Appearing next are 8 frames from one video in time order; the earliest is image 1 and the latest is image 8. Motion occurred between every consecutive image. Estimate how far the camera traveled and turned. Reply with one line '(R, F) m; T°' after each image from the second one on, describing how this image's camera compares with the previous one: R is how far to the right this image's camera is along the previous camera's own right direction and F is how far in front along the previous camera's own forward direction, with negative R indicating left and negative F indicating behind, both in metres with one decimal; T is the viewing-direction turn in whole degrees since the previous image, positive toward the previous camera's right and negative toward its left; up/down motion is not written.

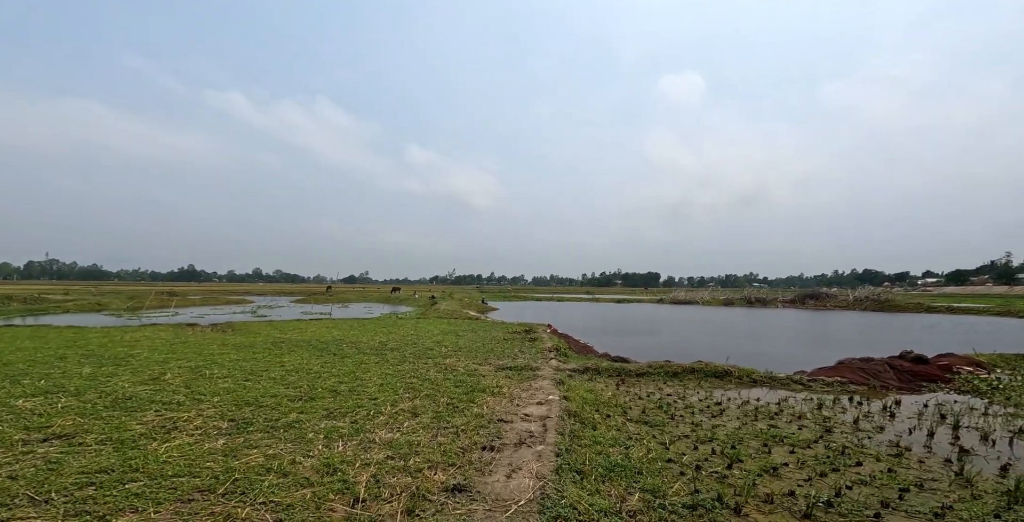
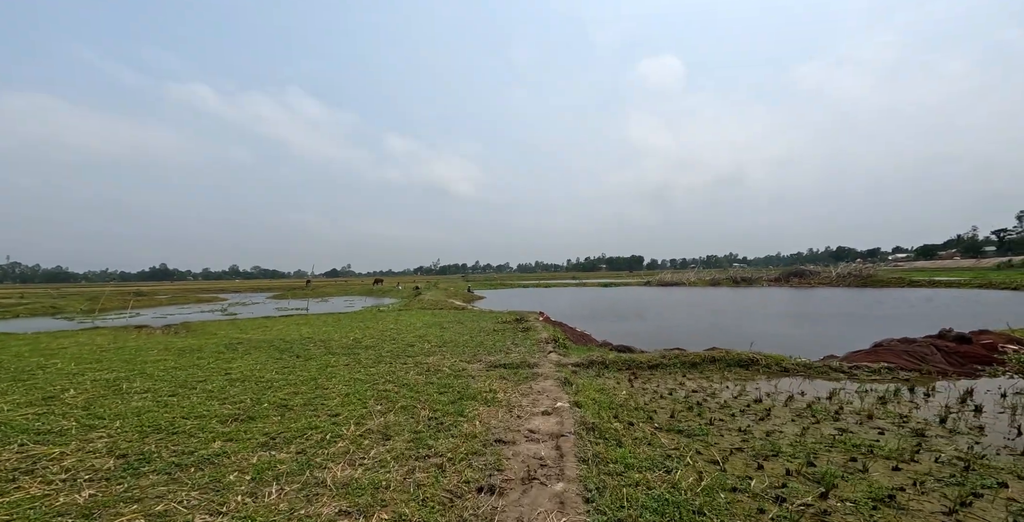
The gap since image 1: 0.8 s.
(-0.2, +2.1) m; +2°
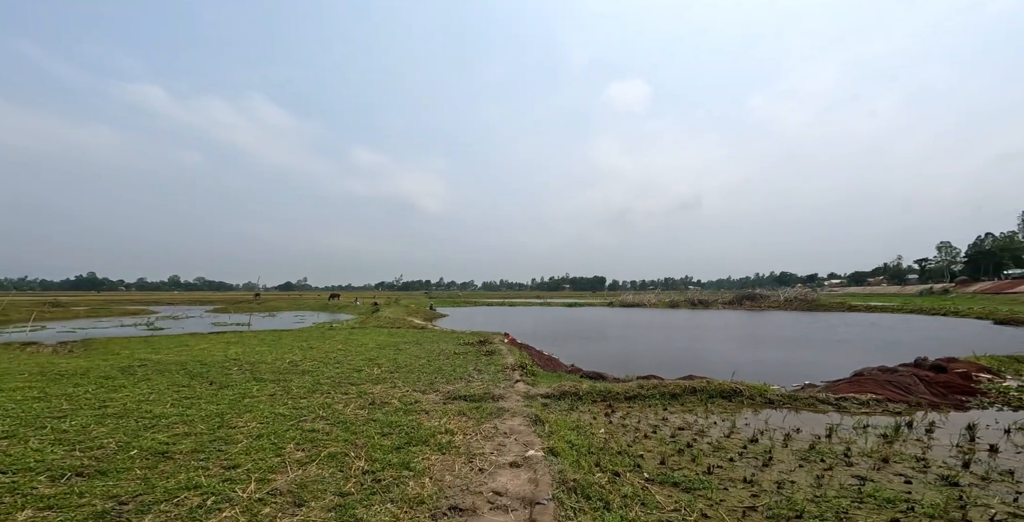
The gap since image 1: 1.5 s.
(-0.1, +1.4) m; +5°
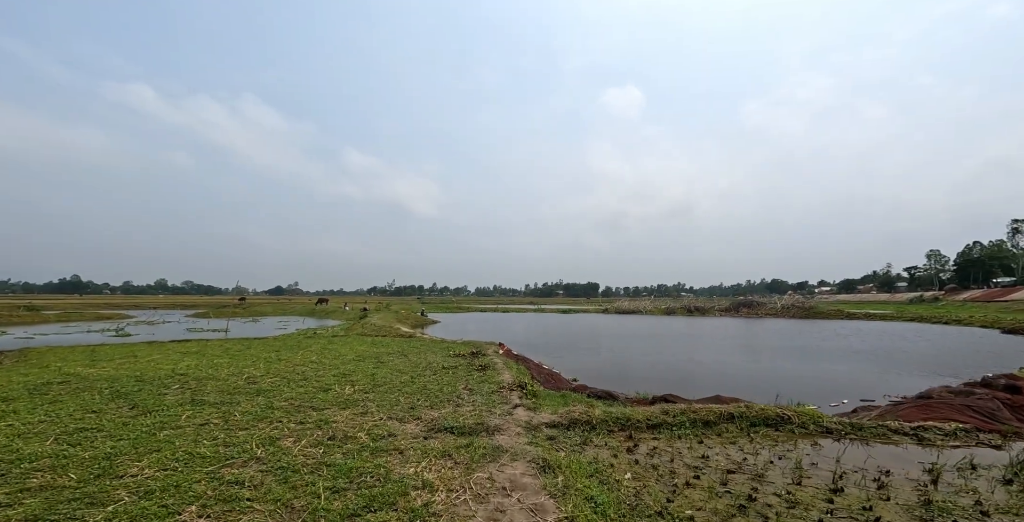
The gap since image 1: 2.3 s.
(-0.1, +1.9) m; +1°
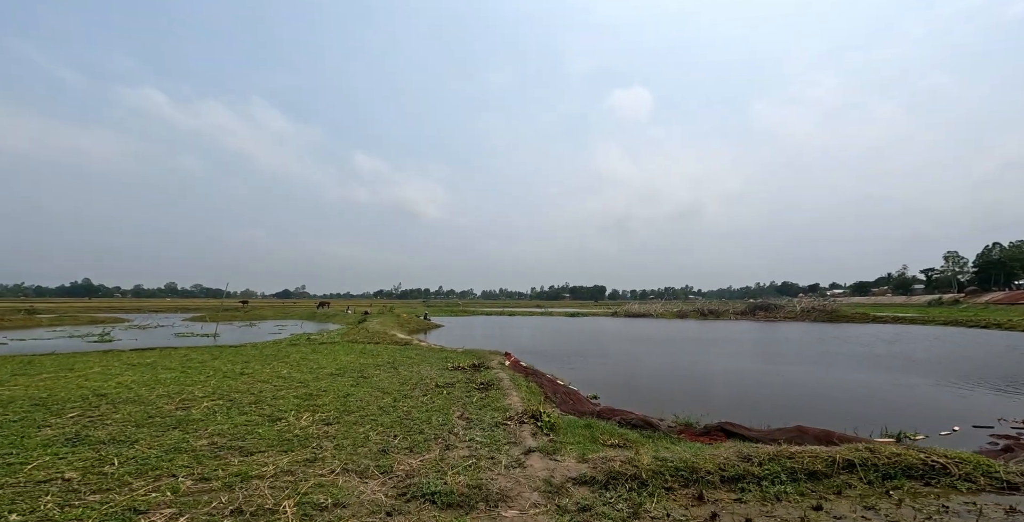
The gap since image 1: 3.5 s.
(-0.1, +2.6) m; -1°
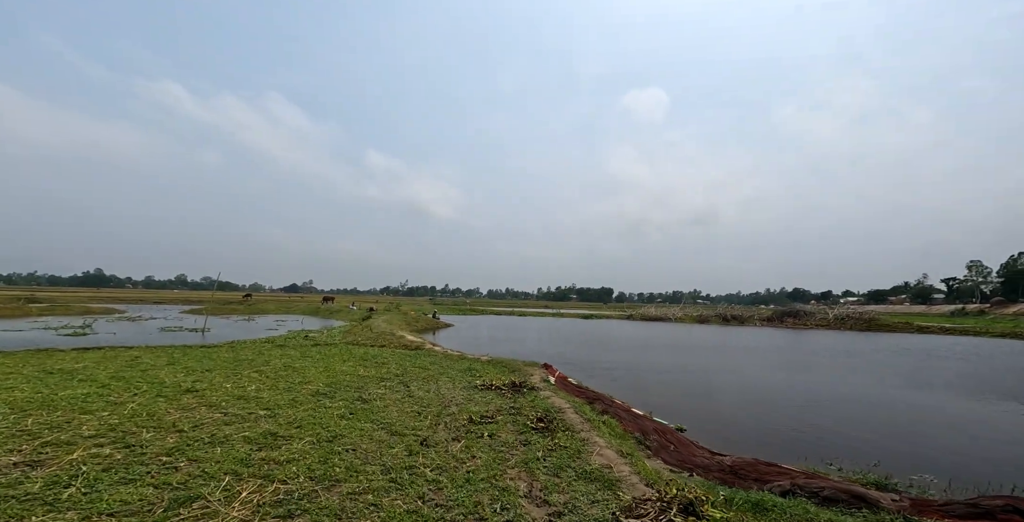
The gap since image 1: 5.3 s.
(-1.2, +3.9) m; -1°
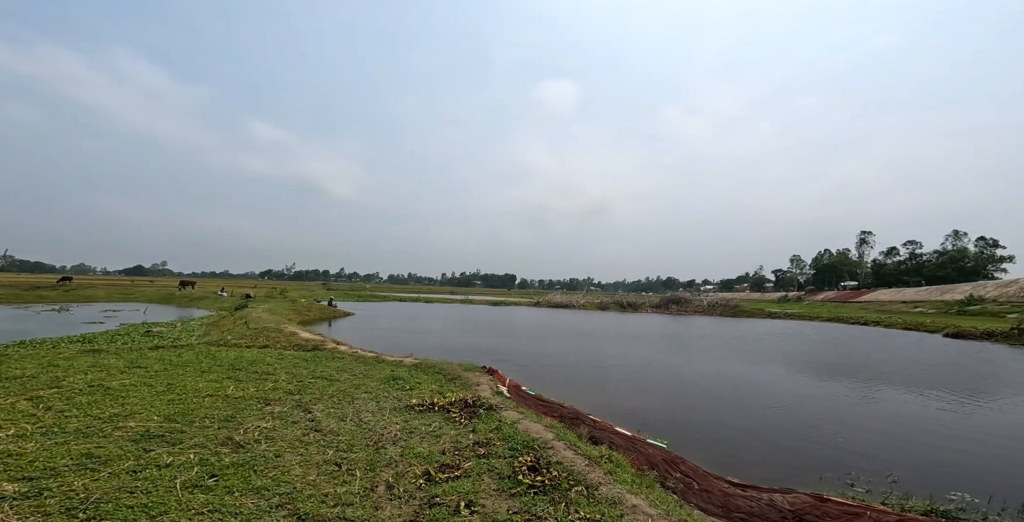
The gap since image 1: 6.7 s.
(-1.1, +2.8) m; +14°
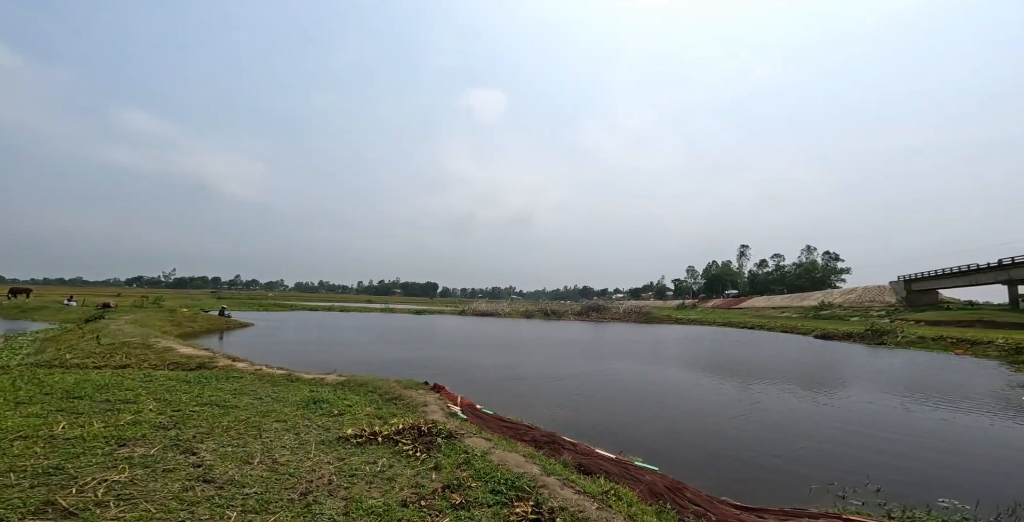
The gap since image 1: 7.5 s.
(-0.7, +1.4) m; +11°
